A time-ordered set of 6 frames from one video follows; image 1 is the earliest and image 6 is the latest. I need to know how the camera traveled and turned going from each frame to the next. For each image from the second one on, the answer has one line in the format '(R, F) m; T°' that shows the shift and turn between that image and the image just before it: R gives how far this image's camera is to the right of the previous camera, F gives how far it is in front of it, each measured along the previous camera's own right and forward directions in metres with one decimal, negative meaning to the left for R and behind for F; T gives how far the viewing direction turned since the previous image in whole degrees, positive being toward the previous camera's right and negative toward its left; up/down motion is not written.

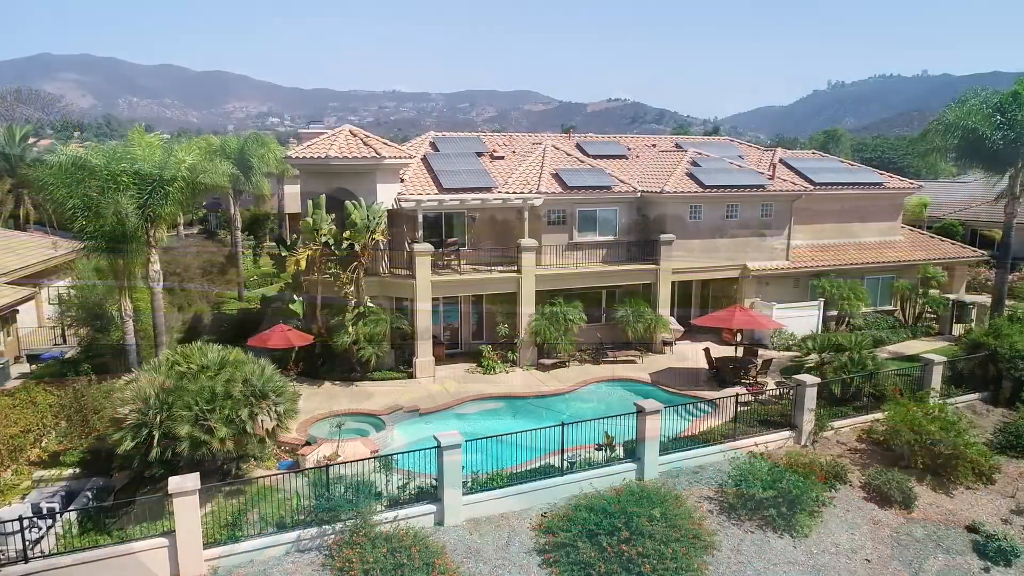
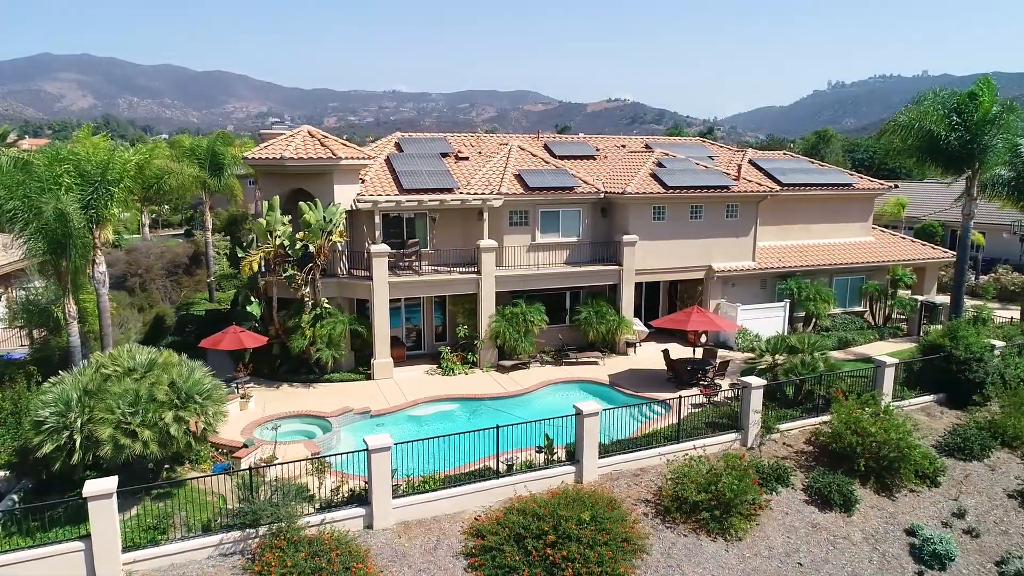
(+1.4, +0.1) m; 0°
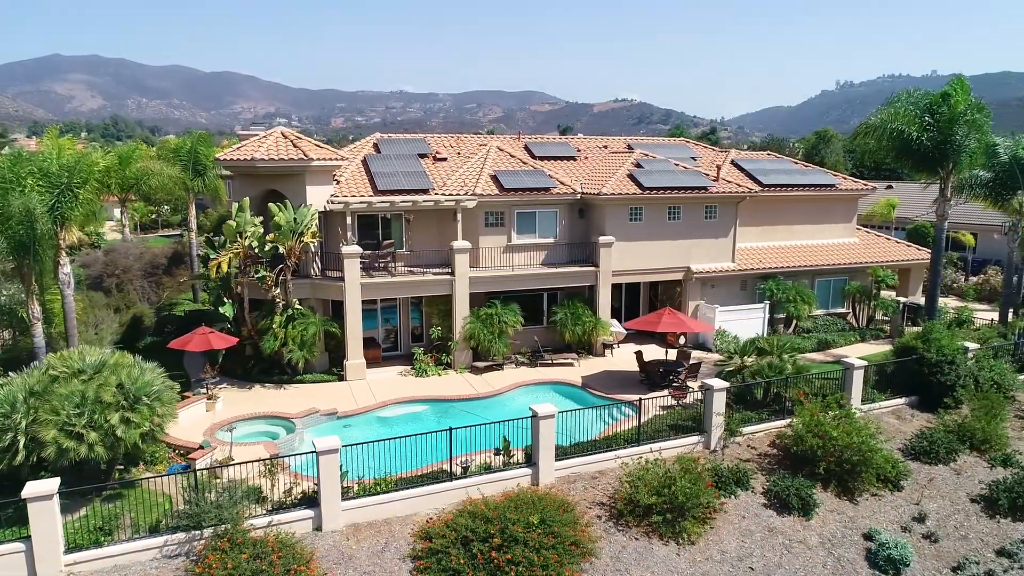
(+1.1, +0.1) m; 0°
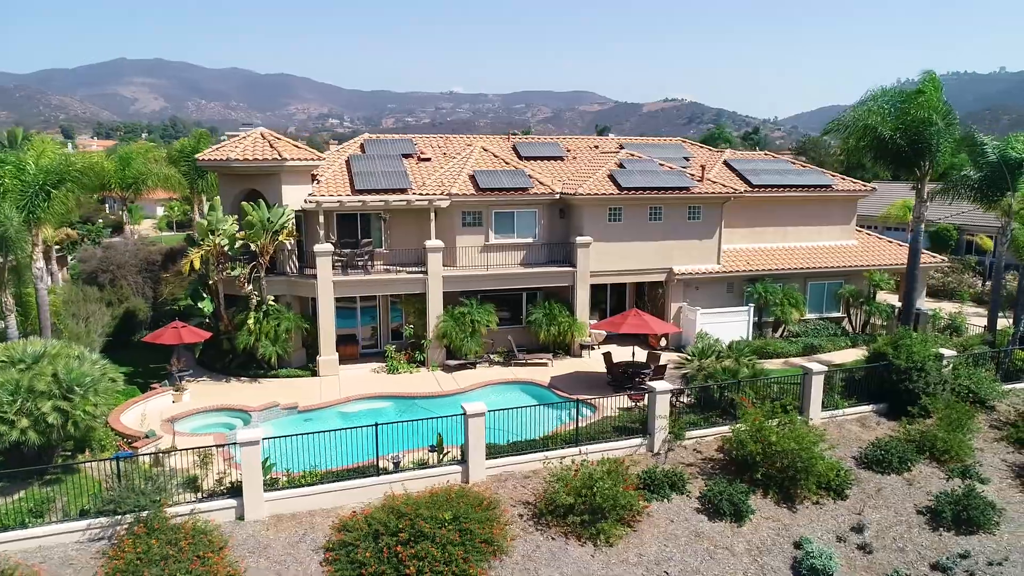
(+2.5, 0.0) m; -4°
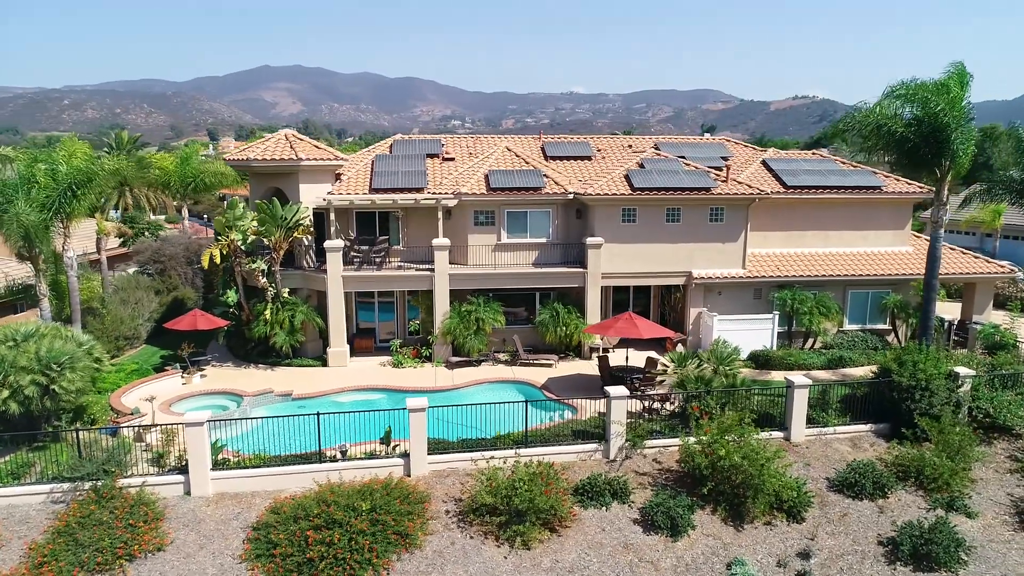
(+3.7, +0.2) m; -9°
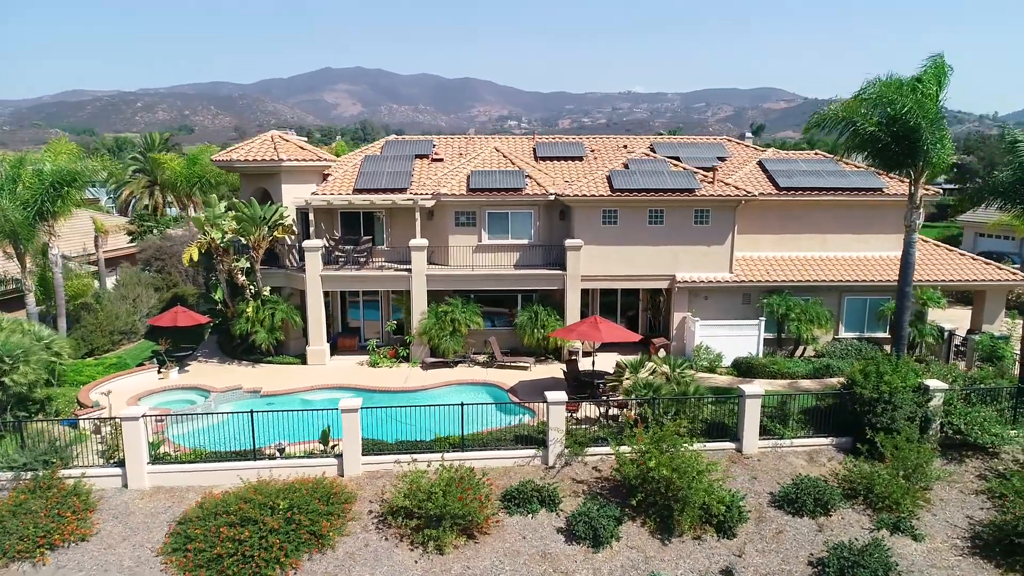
(+2.6, +0.3) m; -4°
